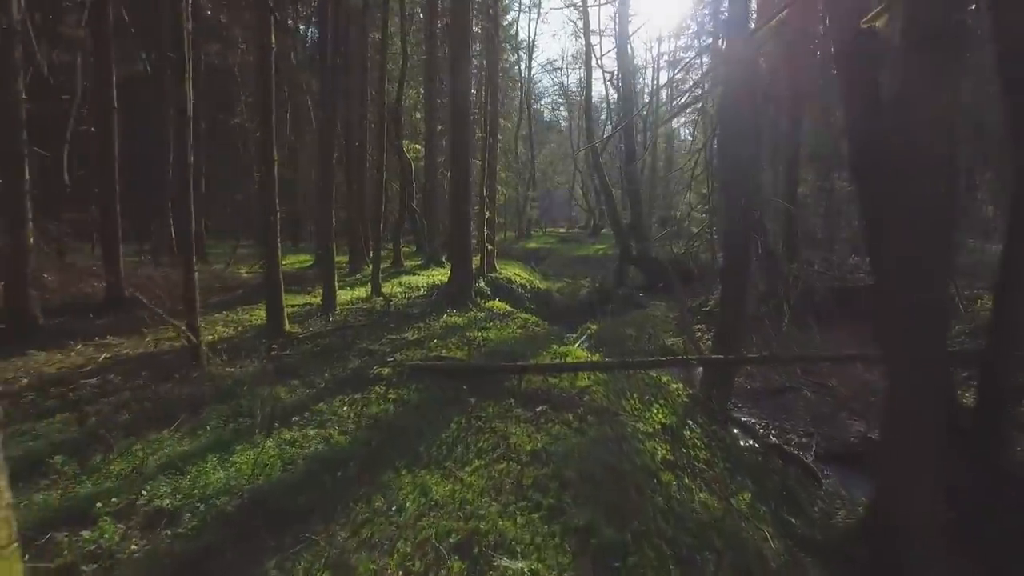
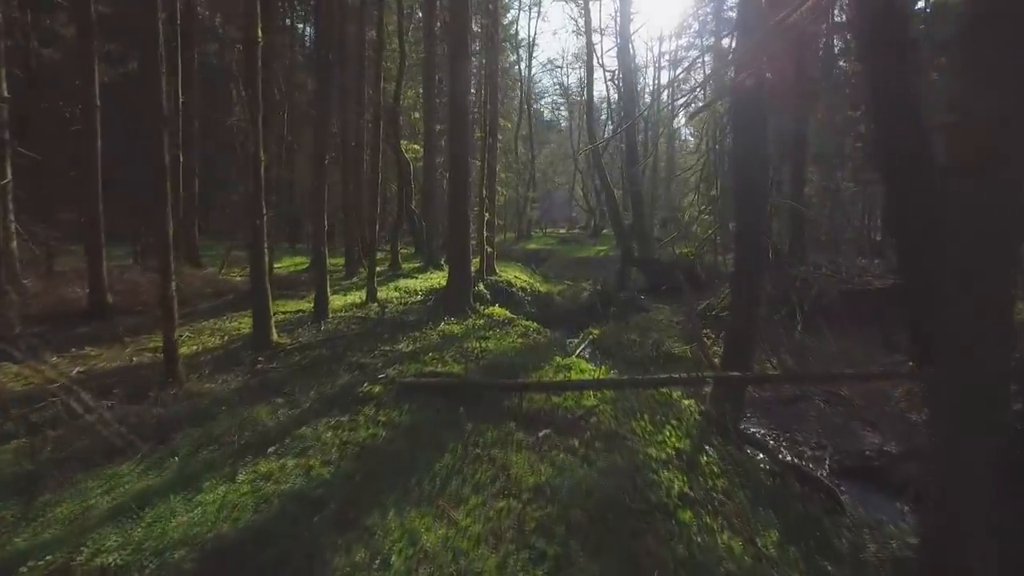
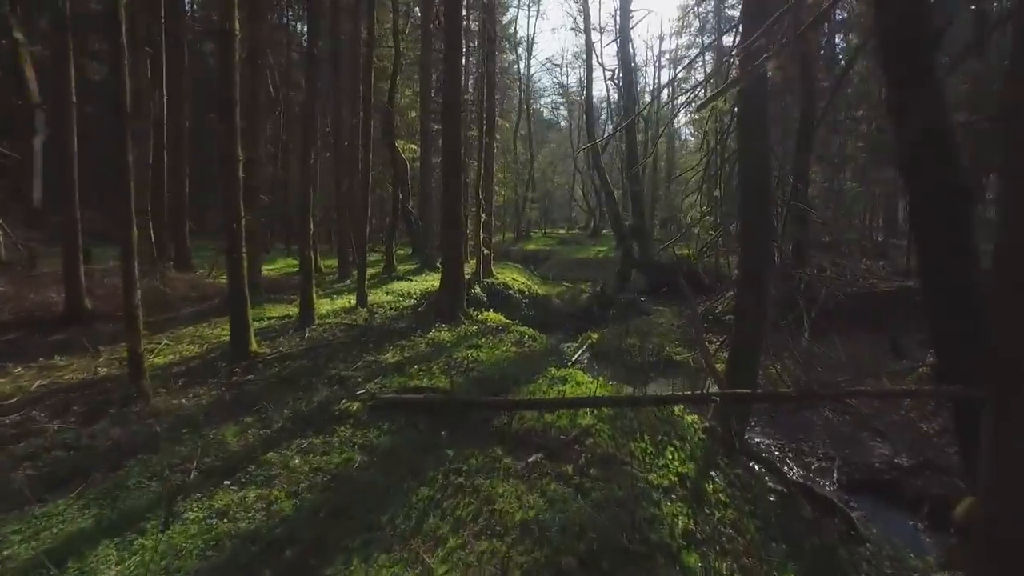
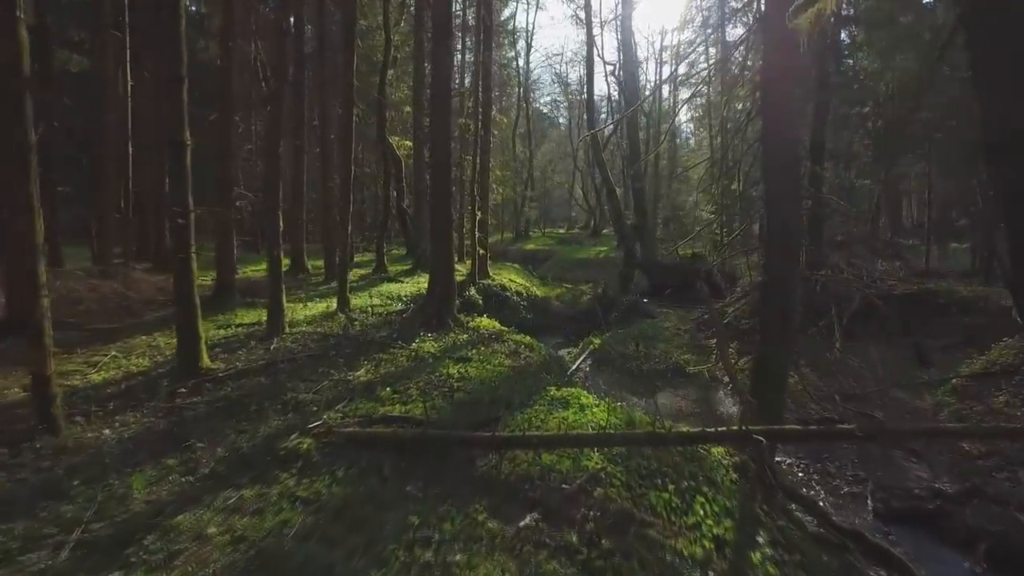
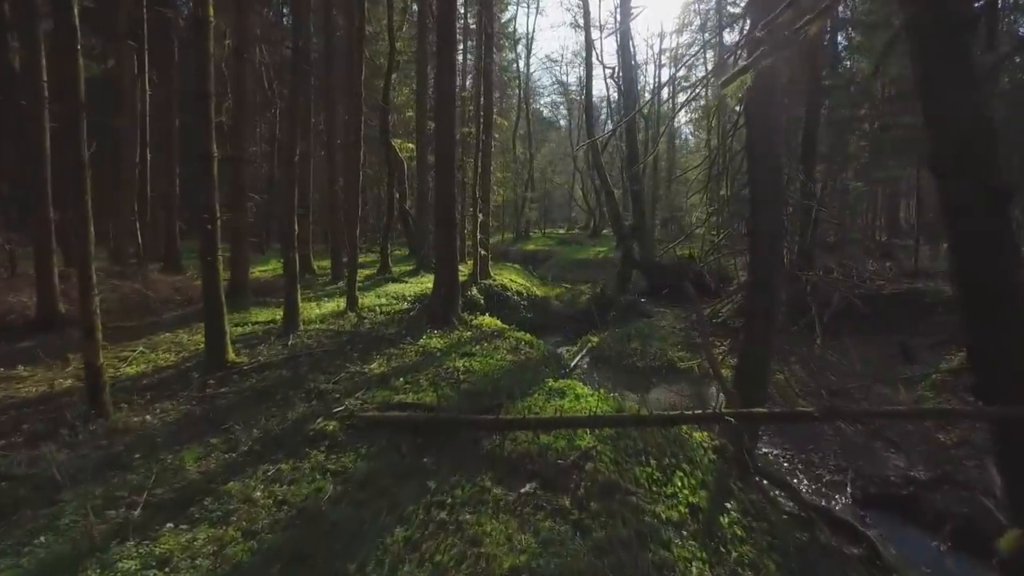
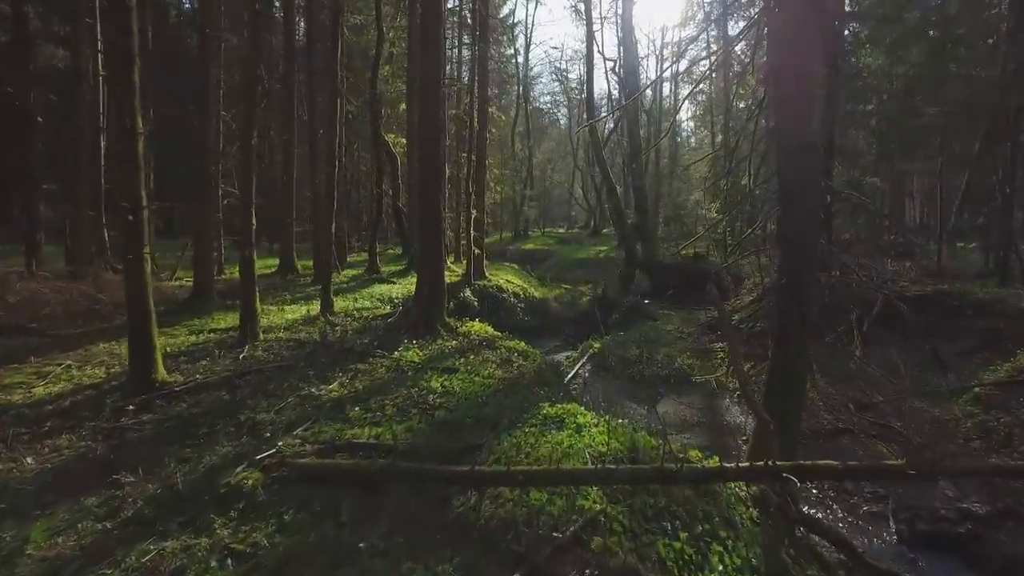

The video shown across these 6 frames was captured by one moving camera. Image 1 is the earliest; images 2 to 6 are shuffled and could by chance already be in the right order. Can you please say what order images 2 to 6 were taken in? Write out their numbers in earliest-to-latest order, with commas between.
2, 3, 5, 4, 6
